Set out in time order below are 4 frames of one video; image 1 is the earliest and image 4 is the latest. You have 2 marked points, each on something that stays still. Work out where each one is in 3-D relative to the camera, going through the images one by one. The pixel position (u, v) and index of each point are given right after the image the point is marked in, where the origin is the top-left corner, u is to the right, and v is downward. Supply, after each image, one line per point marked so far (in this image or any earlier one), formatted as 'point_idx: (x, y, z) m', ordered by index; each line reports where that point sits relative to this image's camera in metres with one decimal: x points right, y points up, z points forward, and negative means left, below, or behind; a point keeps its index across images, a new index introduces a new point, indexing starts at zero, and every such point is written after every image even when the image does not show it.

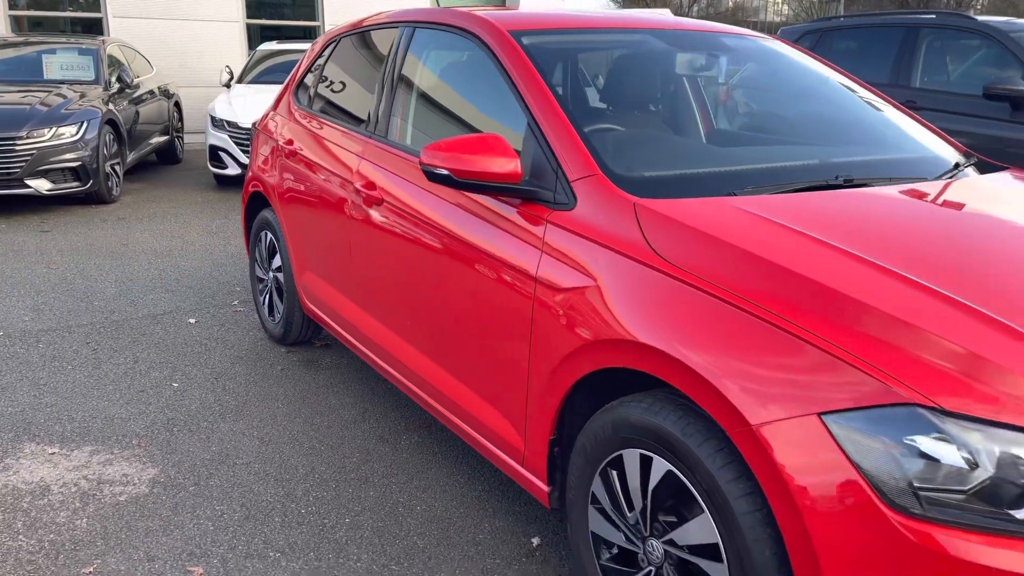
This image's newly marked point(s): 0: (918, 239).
0: (+1.0, +0.1, +2.0) m
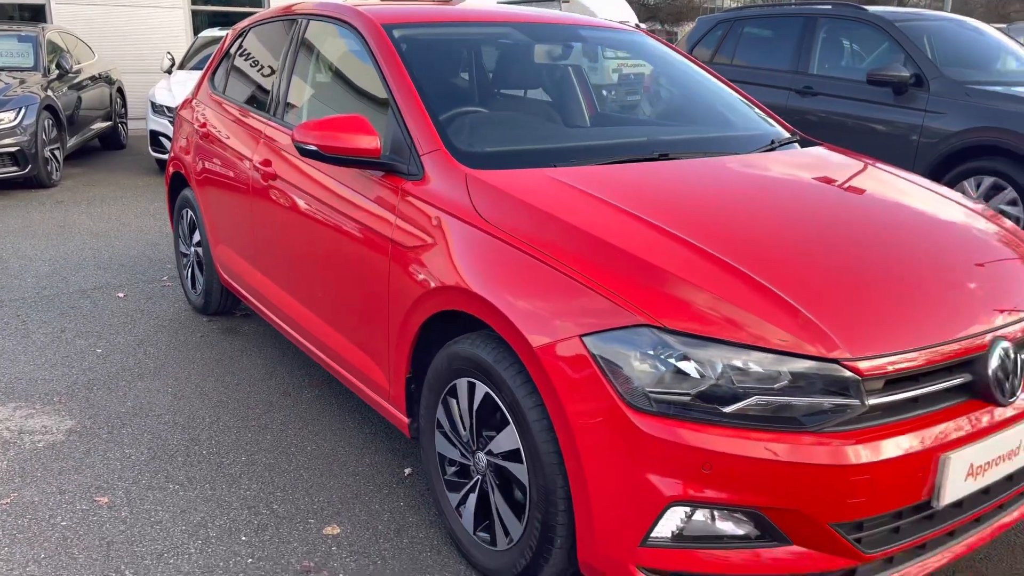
0: (+0.5, +0.2, +2.4) m
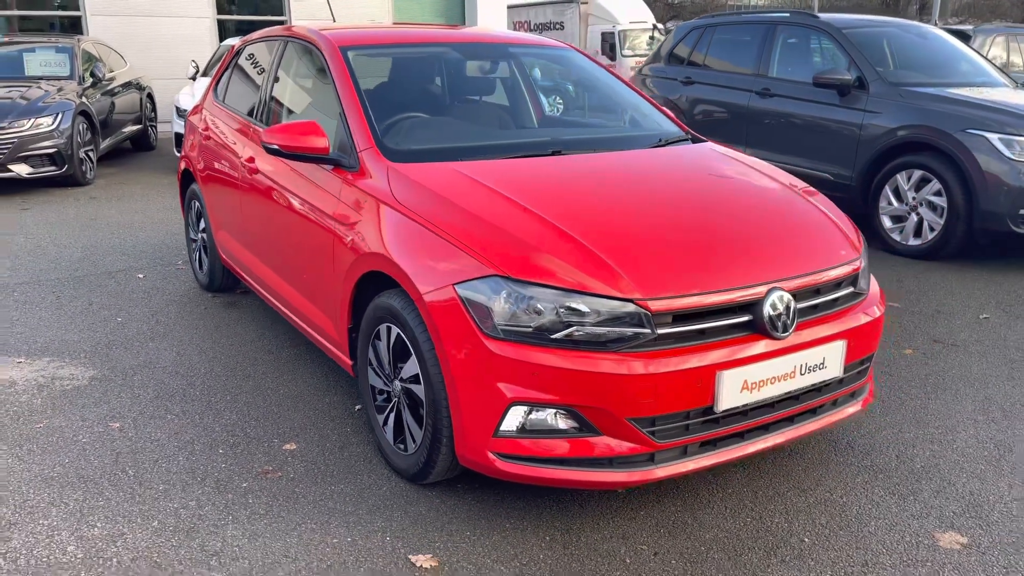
0: (+0.2, +0.4, +3.1) m
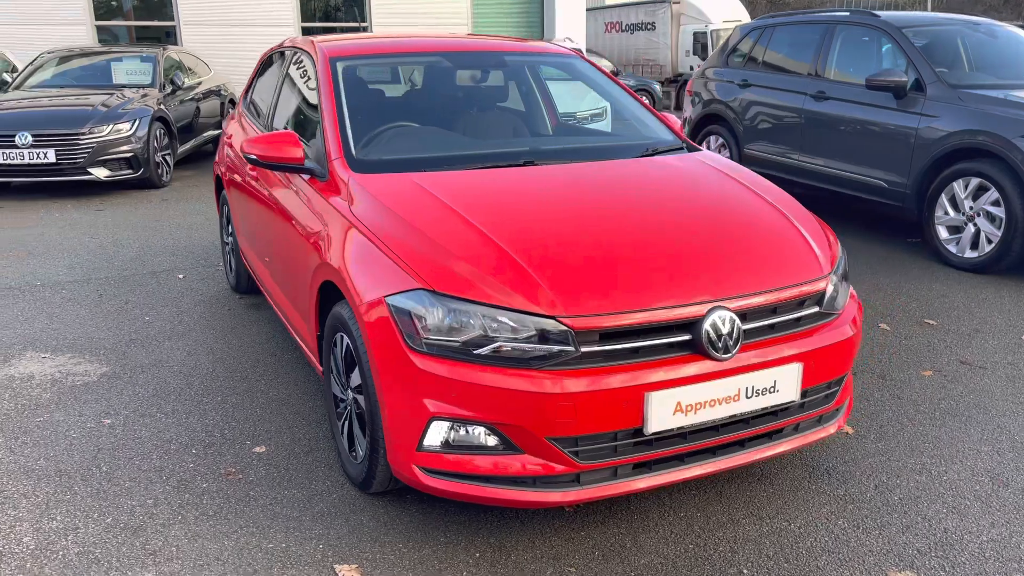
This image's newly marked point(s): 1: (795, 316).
0: (0.0, +0.3, +3.0) m
1: (+0.9, -0.1, +2.8) m
